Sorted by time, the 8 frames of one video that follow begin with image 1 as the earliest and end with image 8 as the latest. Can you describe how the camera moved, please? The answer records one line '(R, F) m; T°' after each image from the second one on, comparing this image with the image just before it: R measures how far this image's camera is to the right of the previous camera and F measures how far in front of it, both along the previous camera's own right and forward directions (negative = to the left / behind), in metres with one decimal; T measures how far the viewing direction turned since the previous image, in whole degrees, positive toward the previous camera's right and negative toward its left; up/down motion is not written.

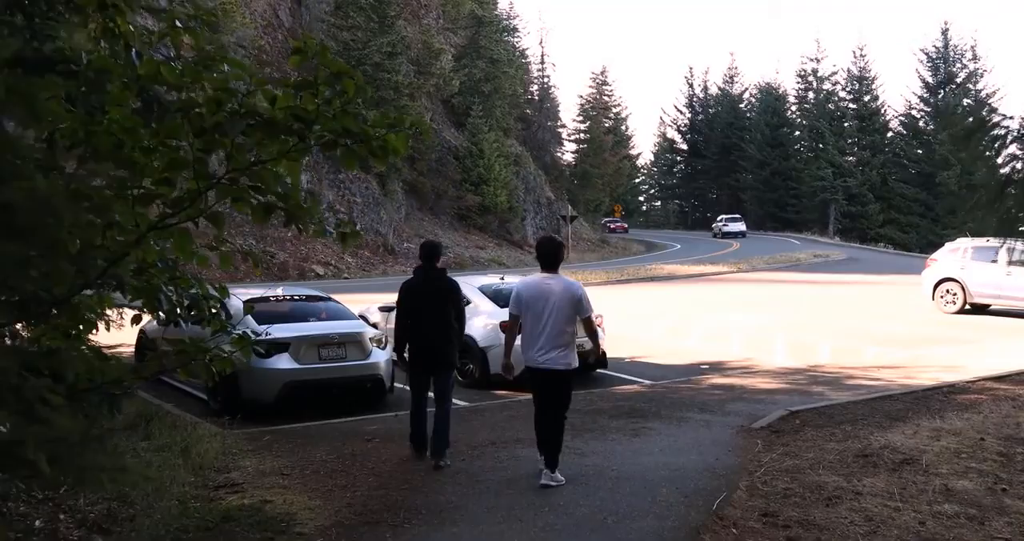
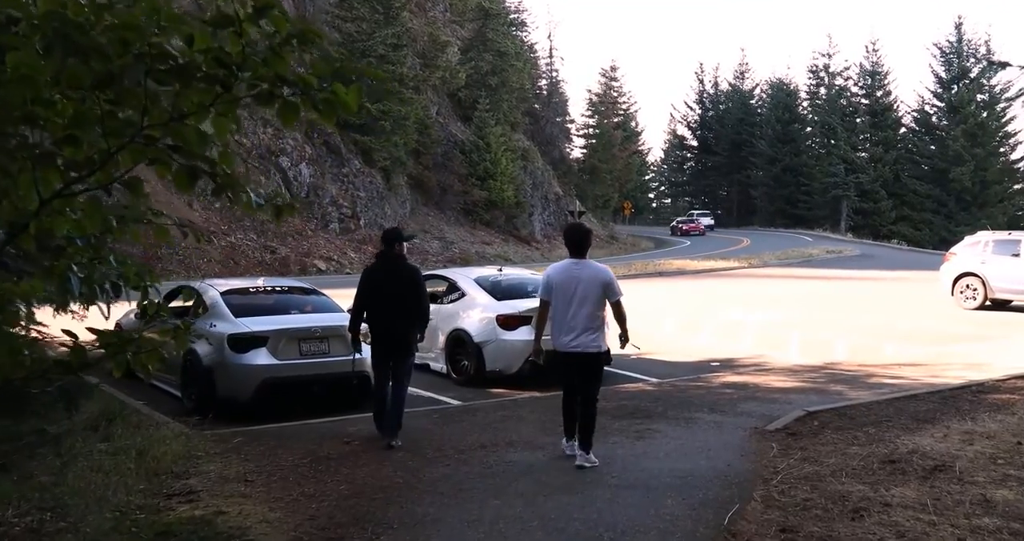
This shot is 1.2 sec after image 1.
(+0.1, +0.7) m; -1°
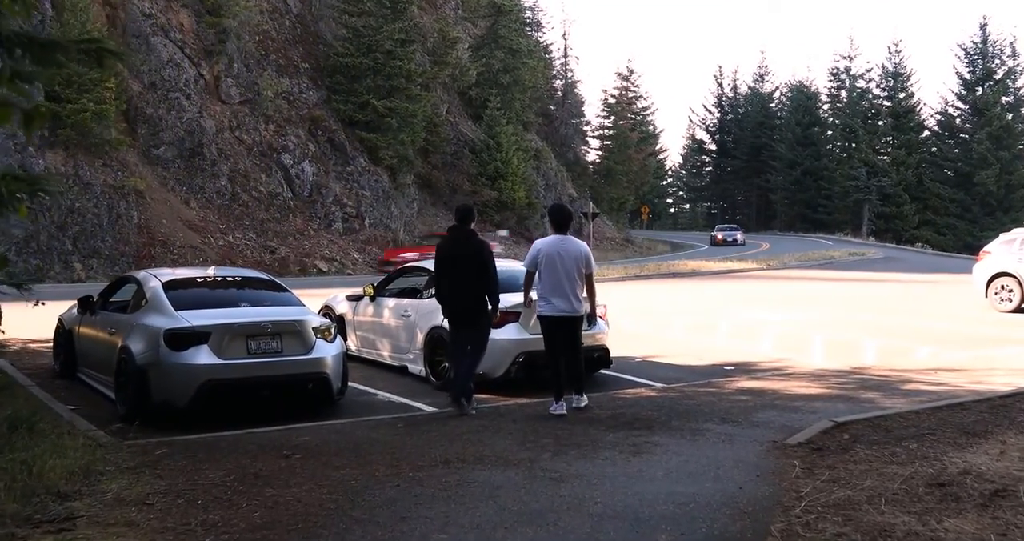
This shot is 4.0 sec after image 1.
(+0.3, +1.2) m; -1°
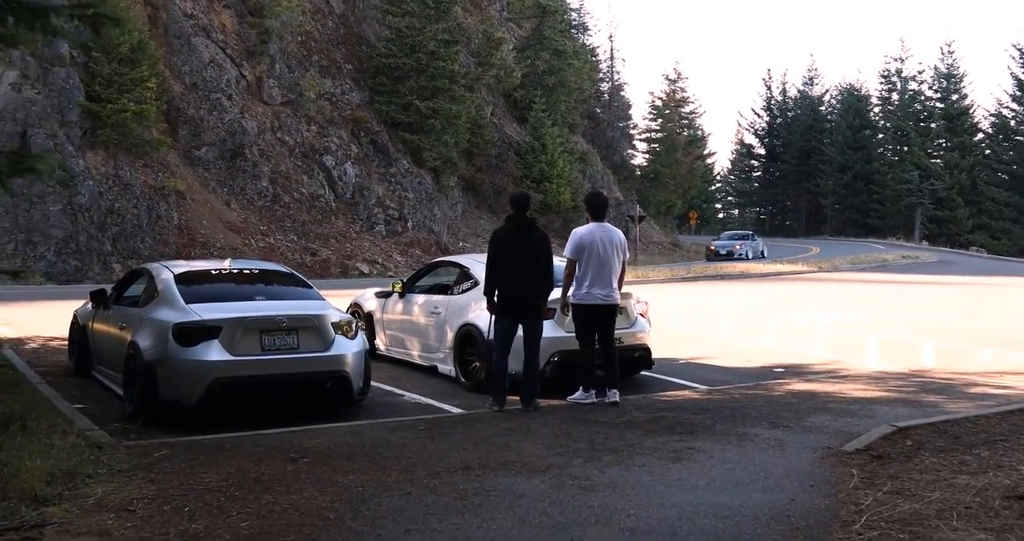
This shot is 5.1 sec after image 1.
(+0.1, +0.6) m; -3°
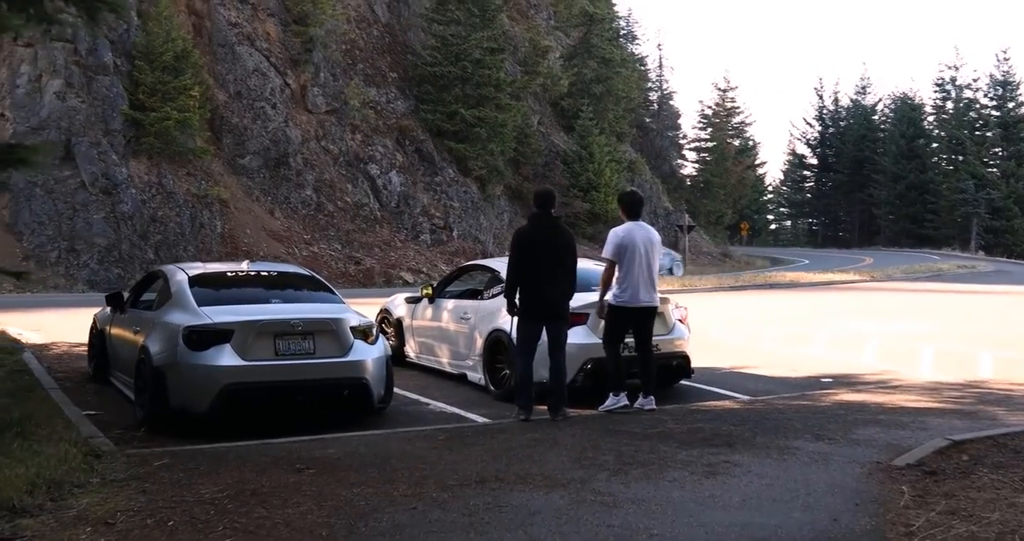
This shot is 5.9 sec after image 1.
(+0.2, +0.4) m; -3°
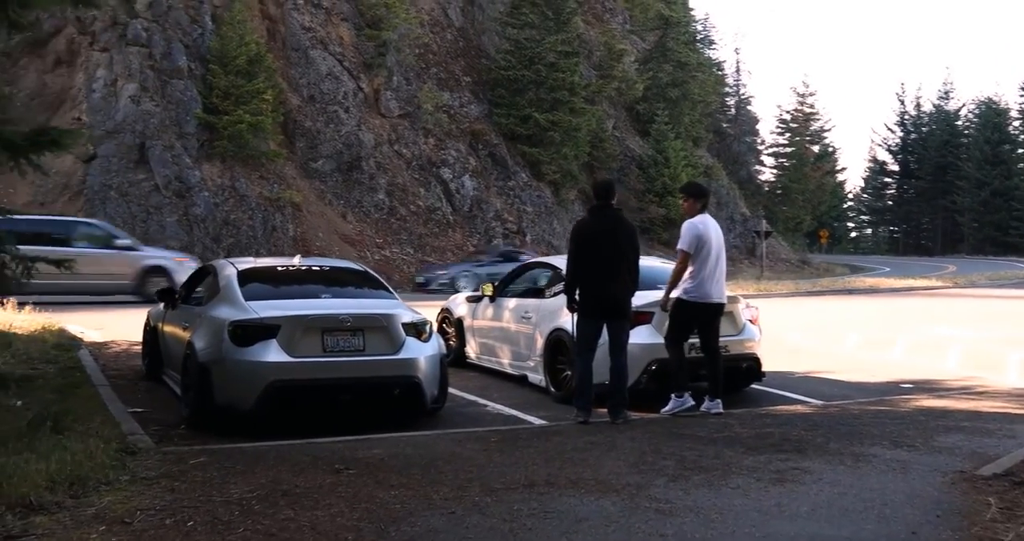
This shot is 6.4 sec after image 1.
(+0.1, +0.4) m; -5°
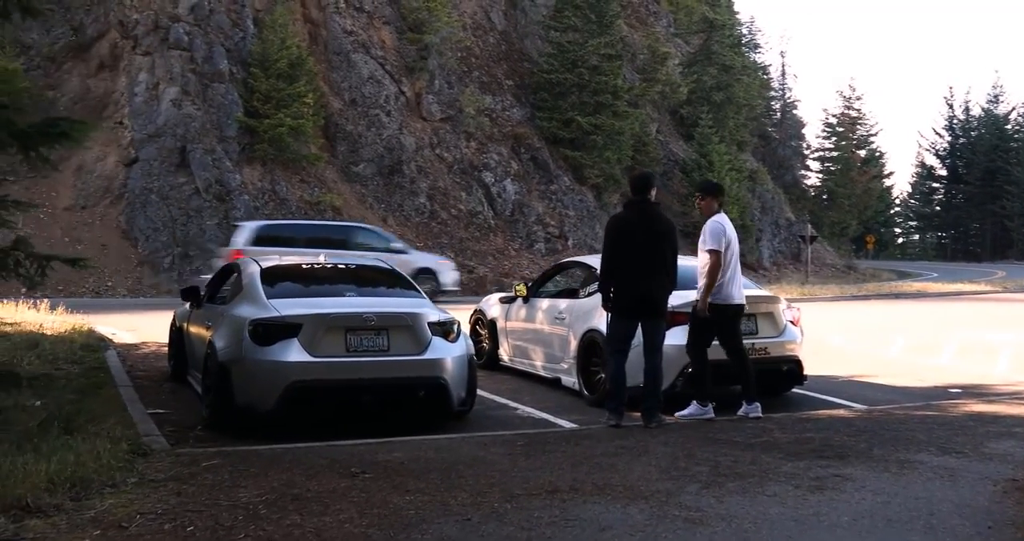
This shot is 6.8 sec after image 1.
(+0.1, +0.3) m; -3°
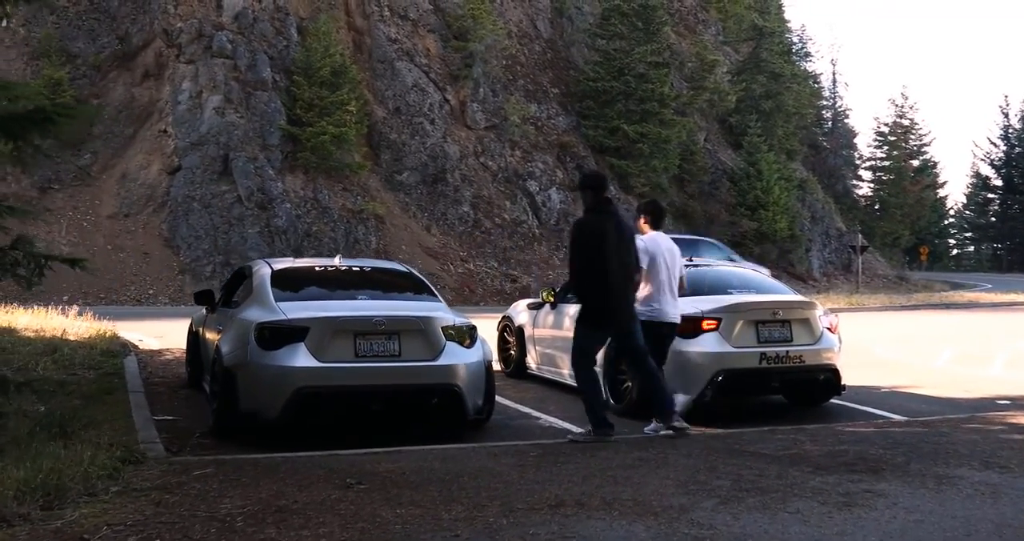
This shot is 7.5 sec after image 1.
(+0.3, +0.3) m; -3°
